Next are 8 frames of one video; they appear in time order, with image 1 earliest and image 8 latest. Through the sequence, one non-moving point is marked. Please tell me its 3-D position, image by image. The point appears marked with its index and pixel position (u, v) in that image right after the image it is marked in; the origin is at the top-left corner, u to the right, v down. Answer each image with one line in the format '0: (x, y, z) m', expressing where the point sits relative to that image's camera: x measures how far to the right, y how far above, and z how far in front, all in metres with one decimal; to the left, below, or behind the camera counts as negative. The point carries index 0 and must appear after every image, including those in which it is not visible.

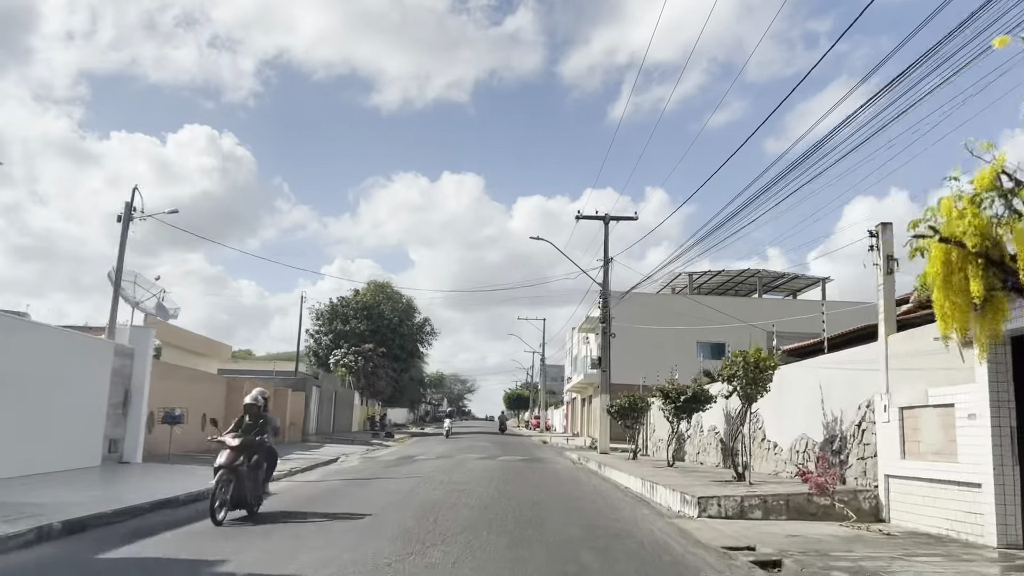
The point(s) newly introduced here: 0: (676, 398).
0: (+3.6, -2.4, +19.6) m
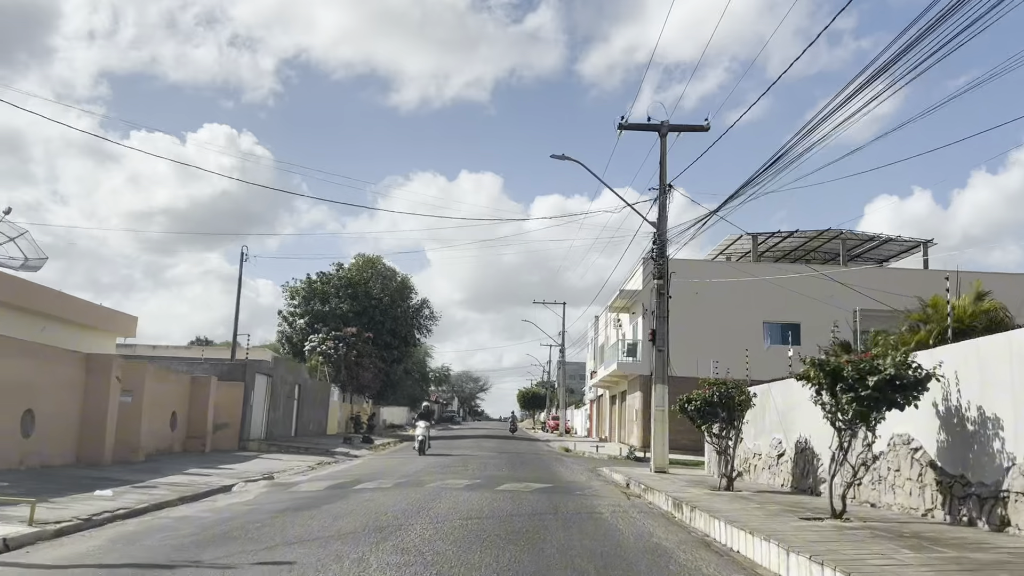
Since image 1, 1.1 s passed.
0: (+3.7, -1.0, +9.7) m
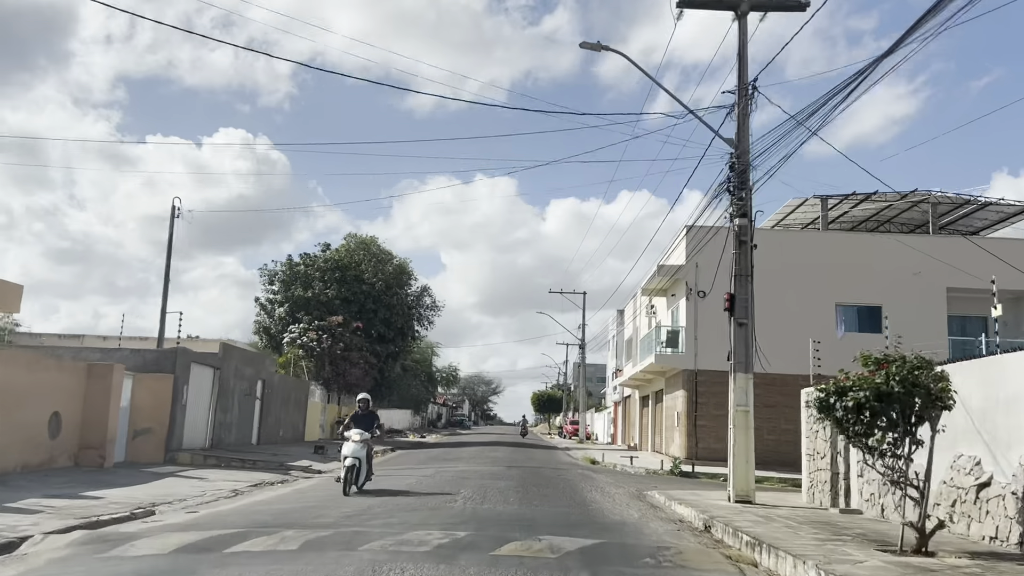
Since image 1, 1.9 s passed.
0: (+3.7, 0.0, +3.1) m
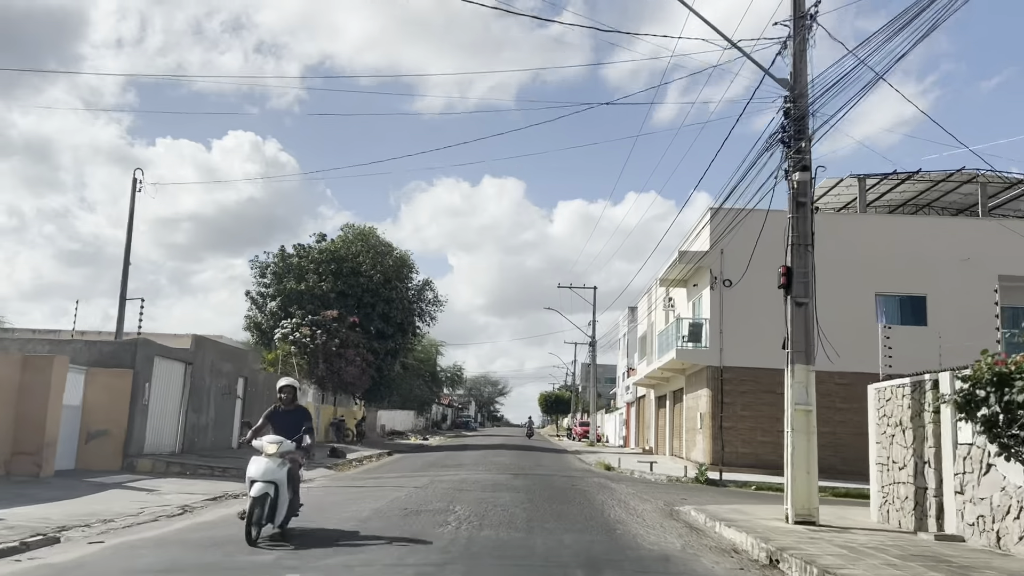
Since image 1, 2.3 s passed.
0: (+3.7, +0.3, +0.5) m
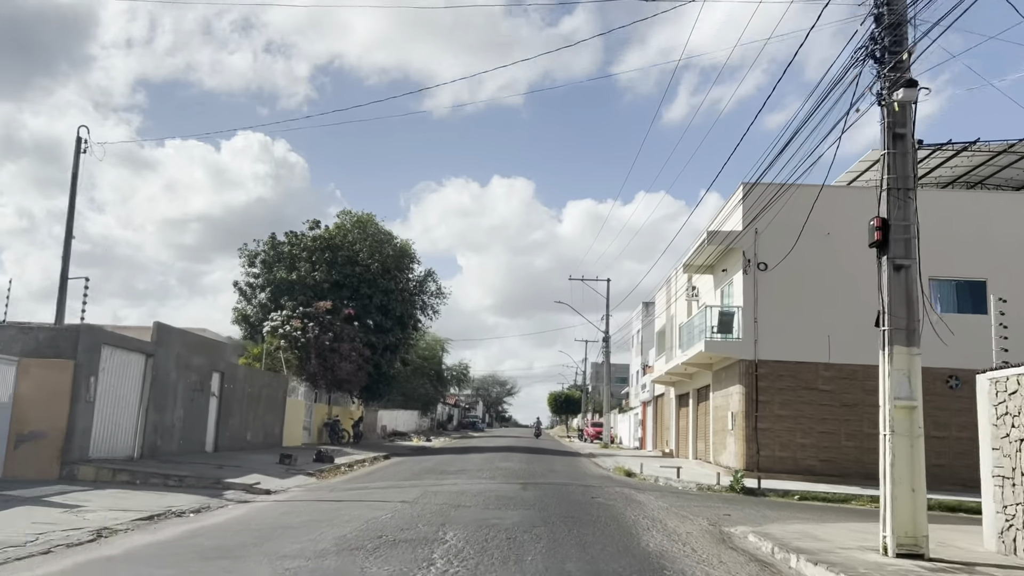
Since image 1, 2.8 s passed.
0: (+3.7, +0.8, -2.3) m
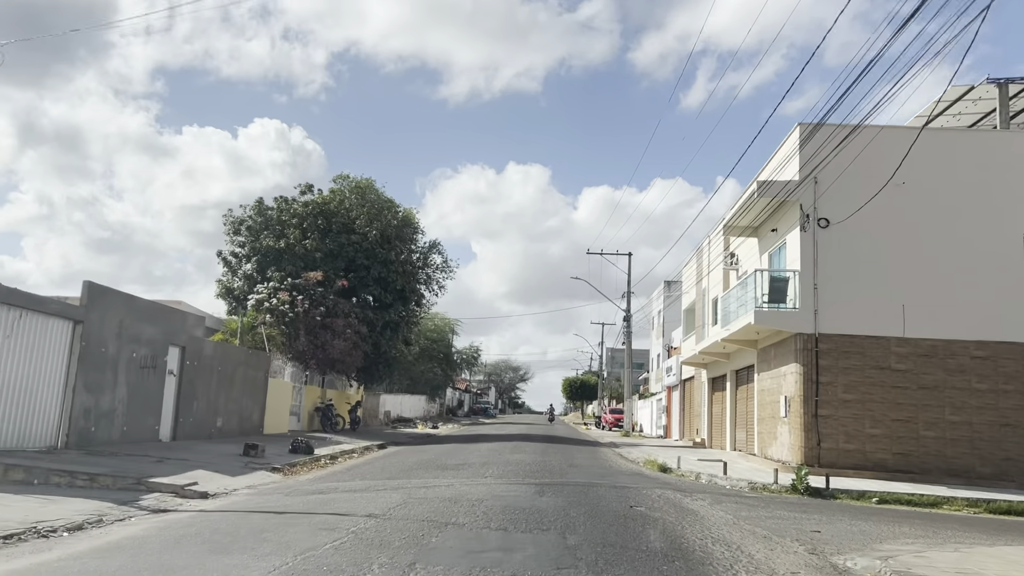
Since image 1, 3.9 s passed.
0: (+3.5, +1.3, -6.0) m
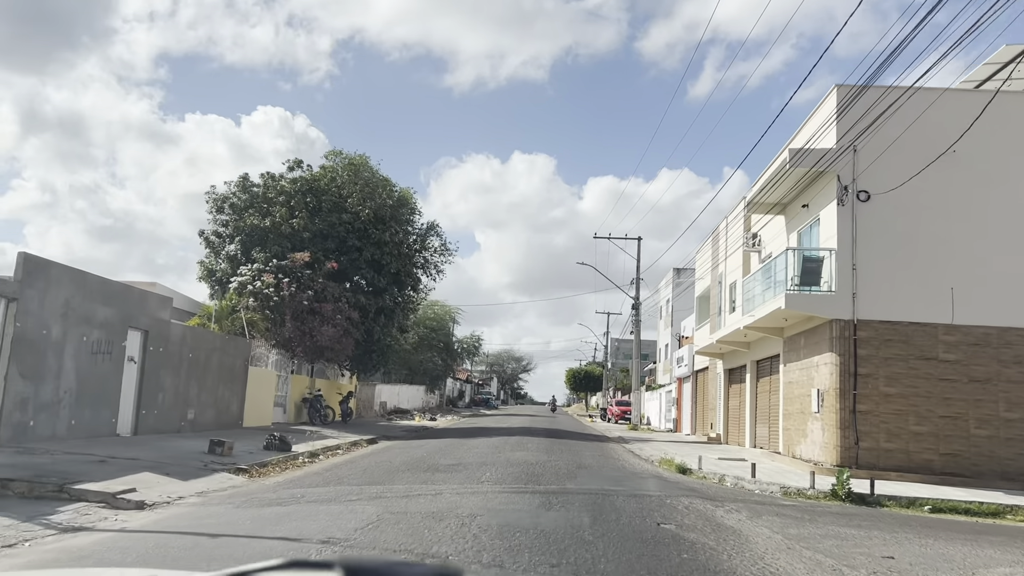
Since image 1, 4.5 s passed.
0: (+3.5, +1.4, -8.1) m
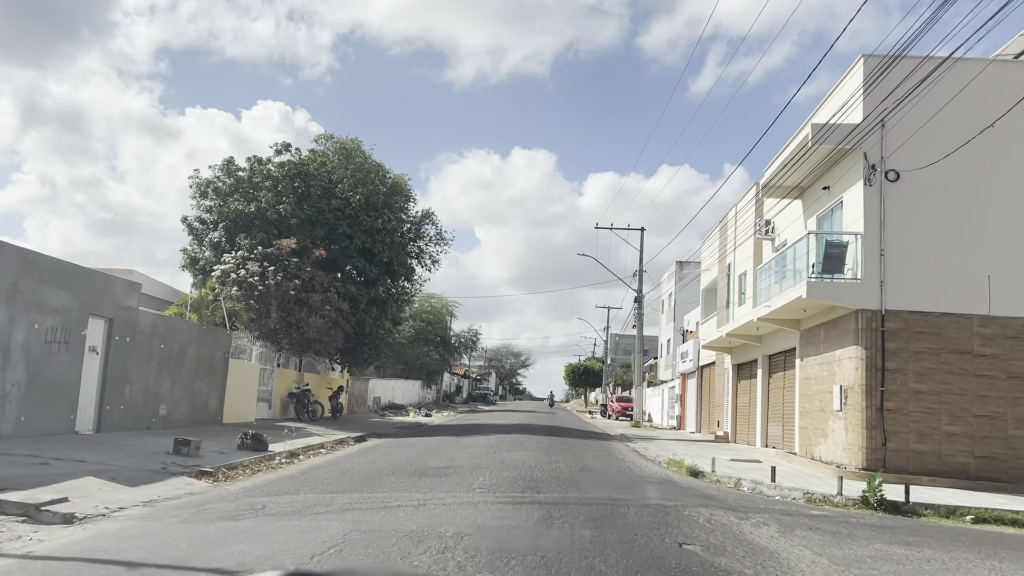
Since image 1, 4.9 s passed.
0: (+3.4, +1.5, -9.5) m
